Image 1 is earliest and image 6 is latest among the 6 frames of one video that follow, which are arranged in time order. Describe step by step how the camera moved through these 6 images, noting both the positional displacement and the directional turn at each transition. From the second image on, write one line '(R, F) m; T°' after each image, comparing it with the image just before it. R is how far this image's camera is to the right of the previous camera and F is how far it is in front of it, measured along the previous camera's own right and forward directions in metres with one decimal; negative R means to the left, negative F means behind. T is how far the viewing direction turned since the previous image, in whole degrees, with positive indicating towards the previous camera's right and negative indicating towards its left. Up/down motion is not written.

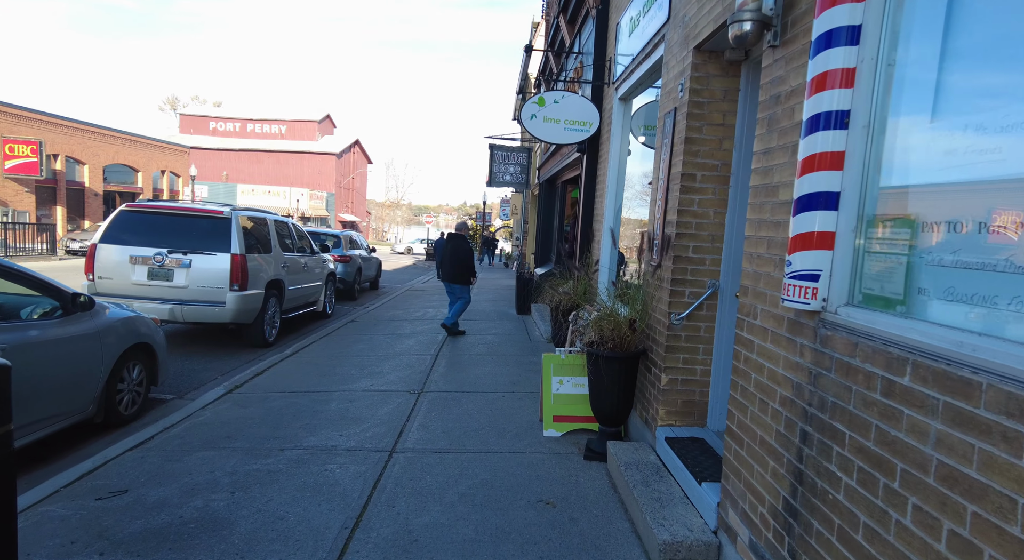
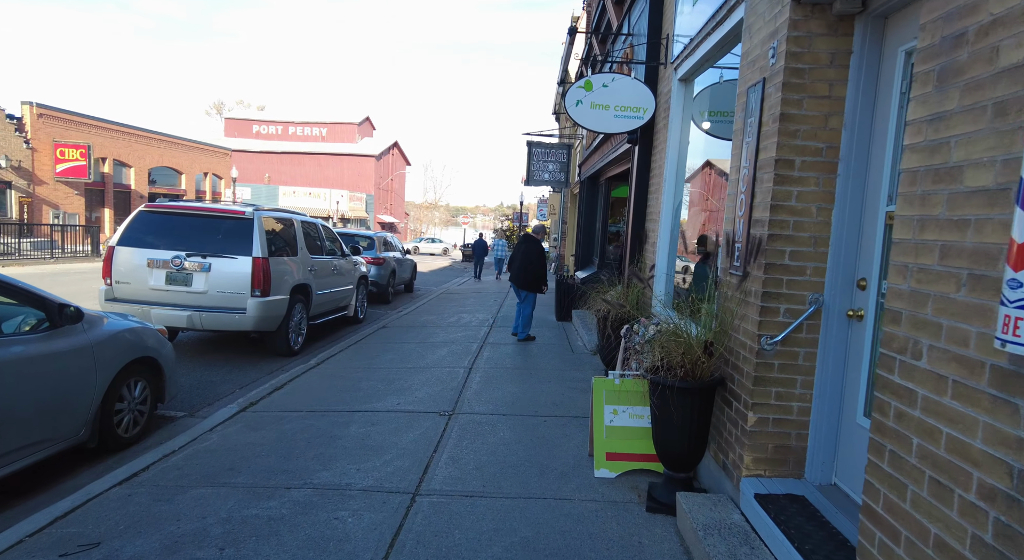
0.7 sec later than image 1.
(-0.1, +0.7) m; -3°
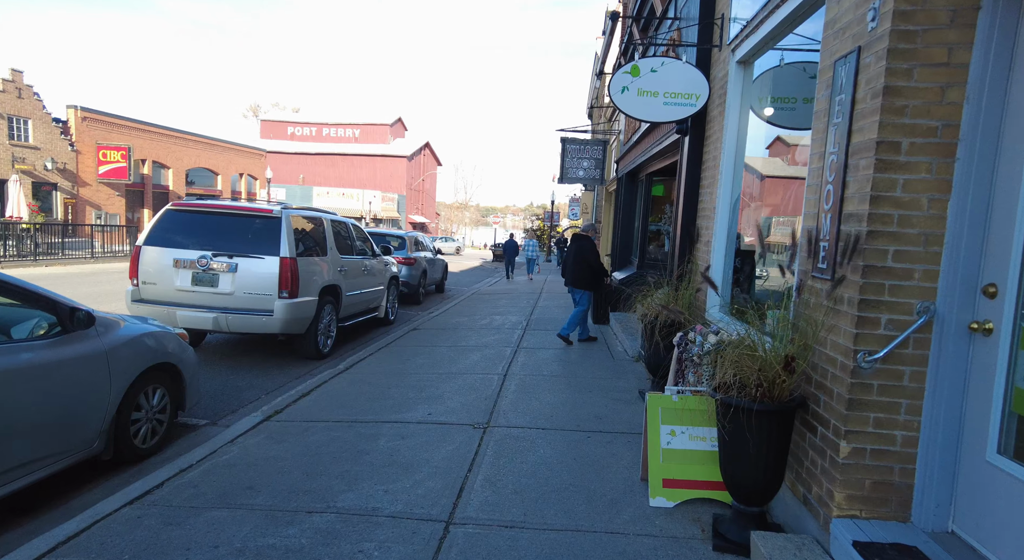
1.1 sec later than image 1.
(-0.1, +0.4) m; -3°
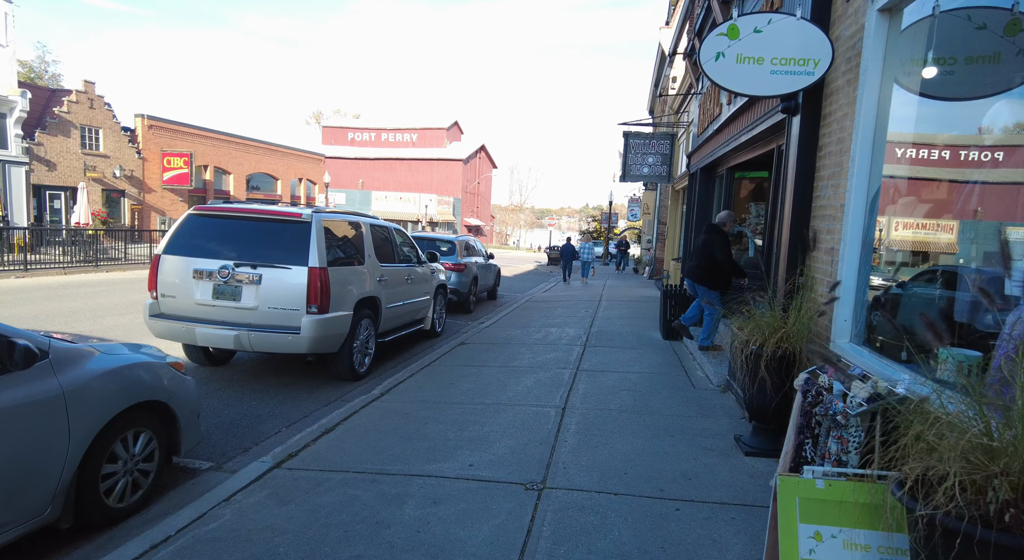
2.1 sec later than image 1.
(0.0, +1.0) m; -5°
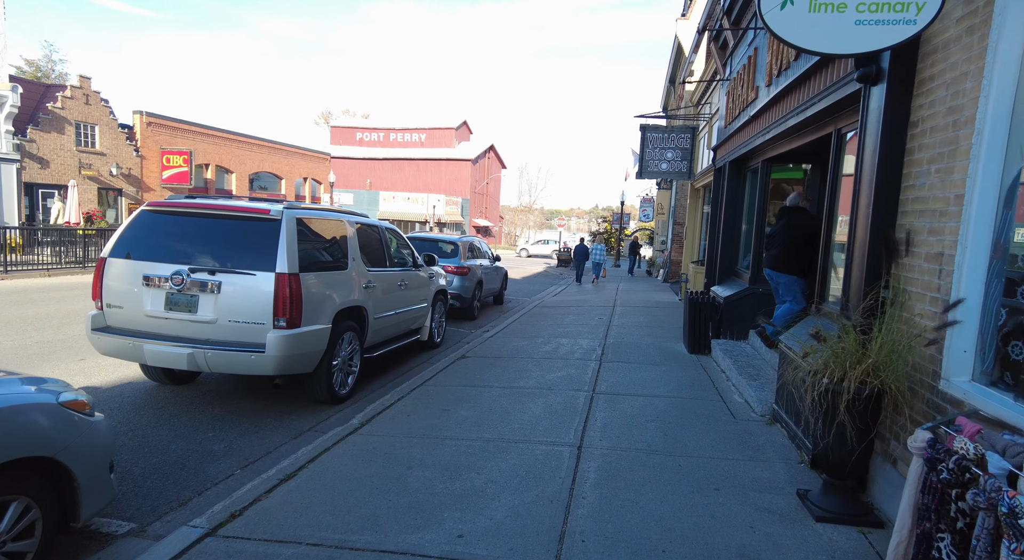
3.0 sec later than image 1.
(0.0, +1.0) m; -1°
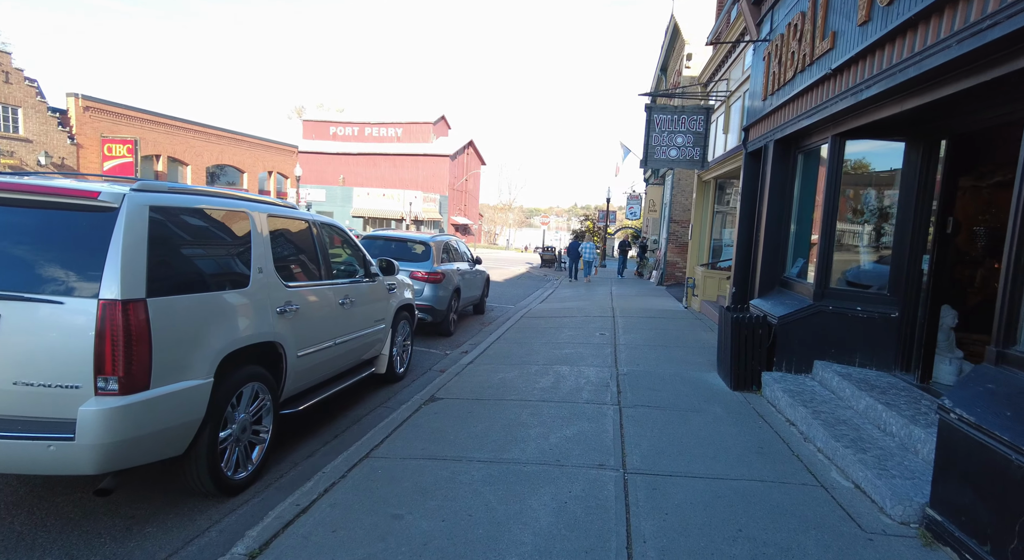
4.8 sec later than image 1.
(-0.1, +2.1) m; +2°
